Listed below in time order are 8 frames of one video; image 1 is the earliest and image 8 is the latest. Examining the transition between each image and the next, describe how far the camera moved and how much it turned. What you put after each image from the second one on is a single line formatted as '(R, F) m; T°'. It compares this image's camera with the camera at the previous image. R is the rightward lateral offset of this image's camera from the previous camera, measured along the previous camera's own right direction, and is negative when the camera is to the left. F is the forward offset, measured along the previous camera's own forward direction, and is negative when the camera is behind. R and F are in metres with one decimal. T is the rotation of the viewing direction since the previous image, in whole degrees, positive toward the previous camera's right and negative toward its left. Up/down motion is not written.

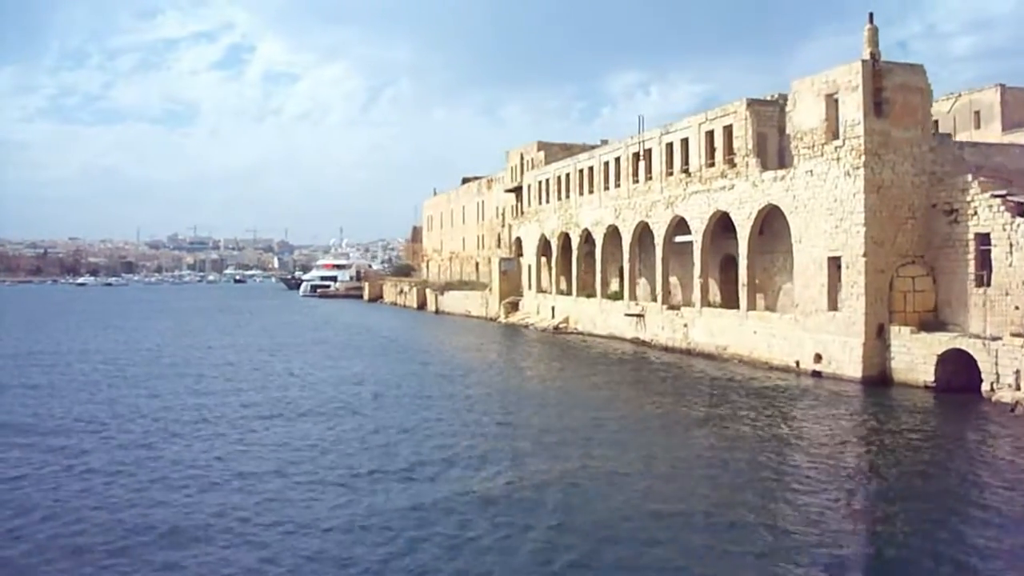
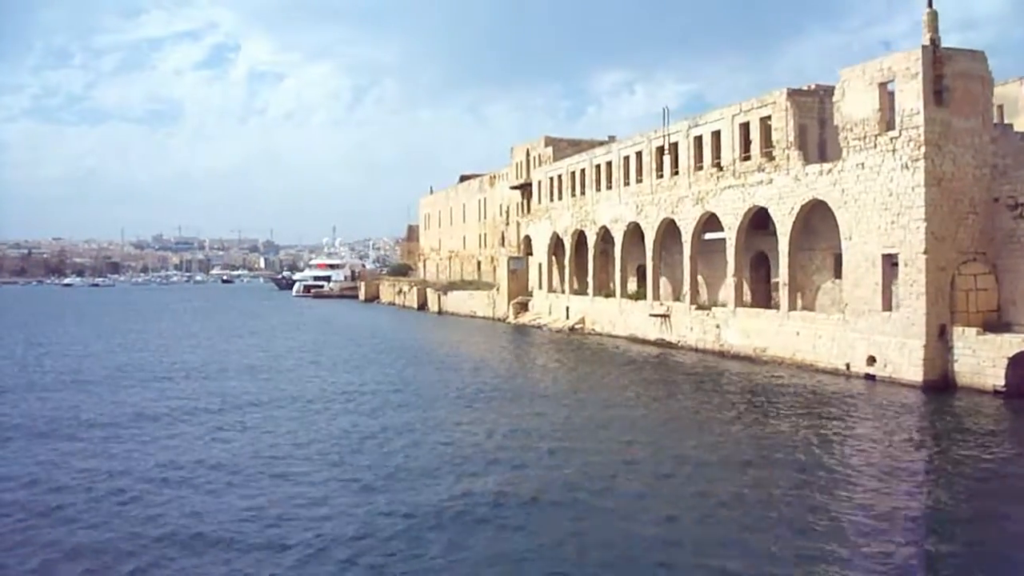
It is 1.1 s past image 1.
(-1.3, +1.4) m; +1°
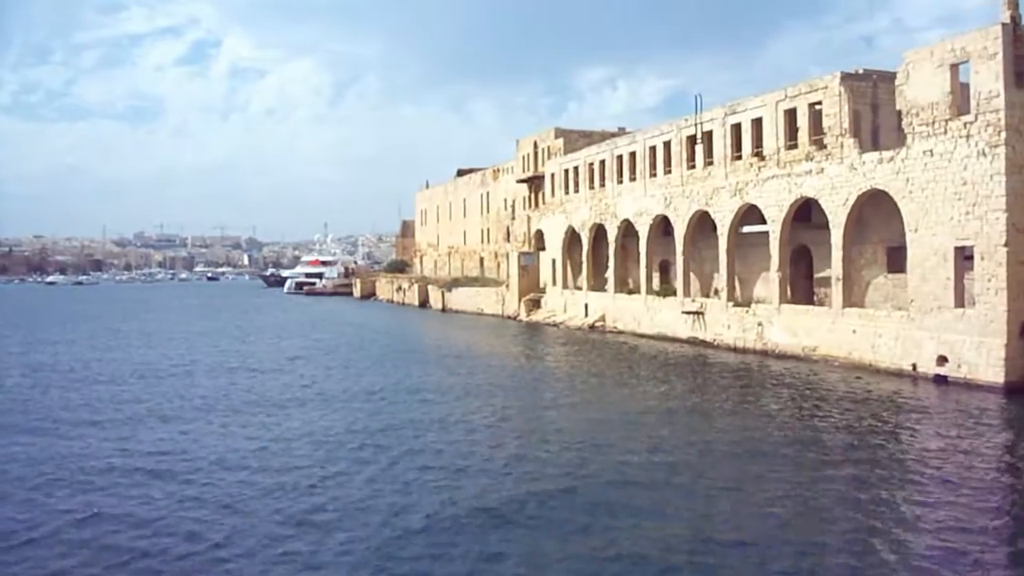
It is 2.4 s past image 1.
(-1.5, +1.6) m; +1°
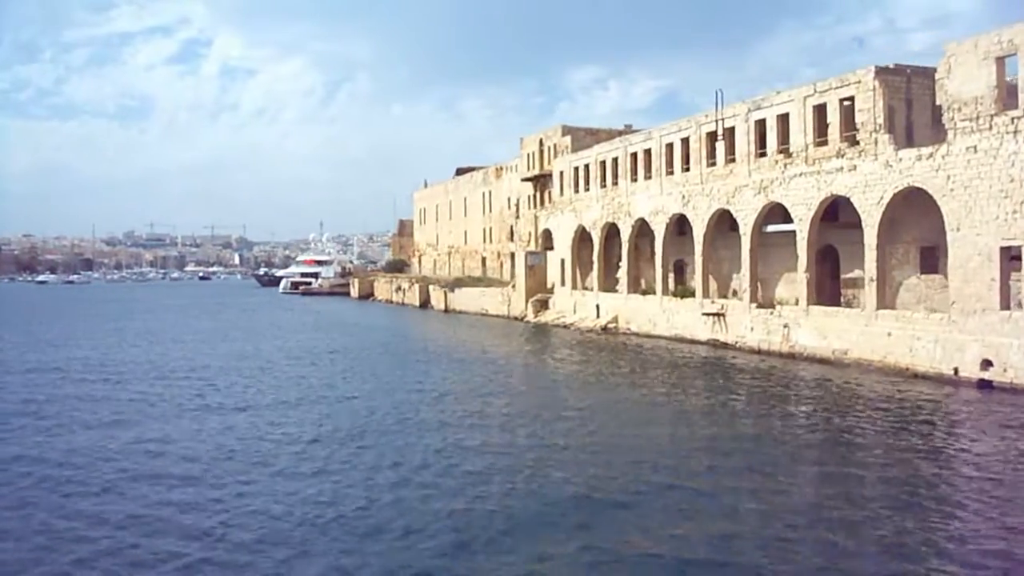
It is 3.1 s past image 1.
(-0.8, +0.9) m; +1°
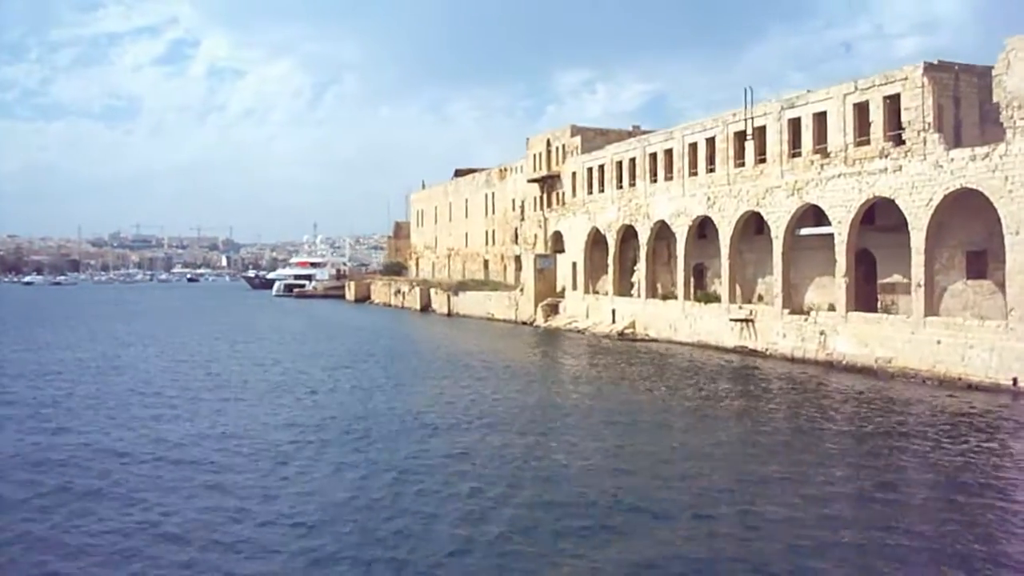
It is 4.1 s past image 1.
(-1.1, +1.2) m; +1°
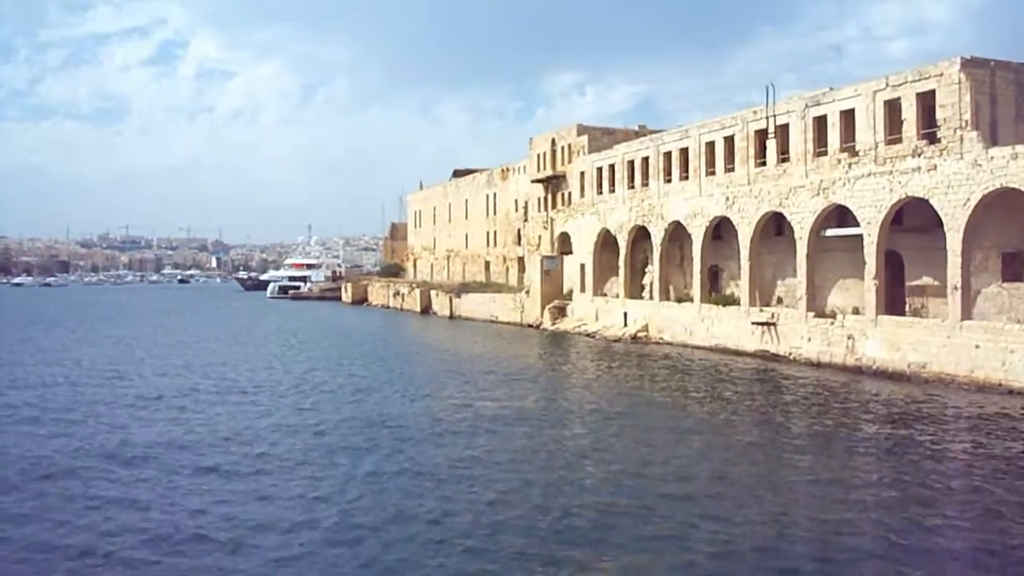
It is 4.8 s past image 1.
(-0.8, +0.8) m; +1°
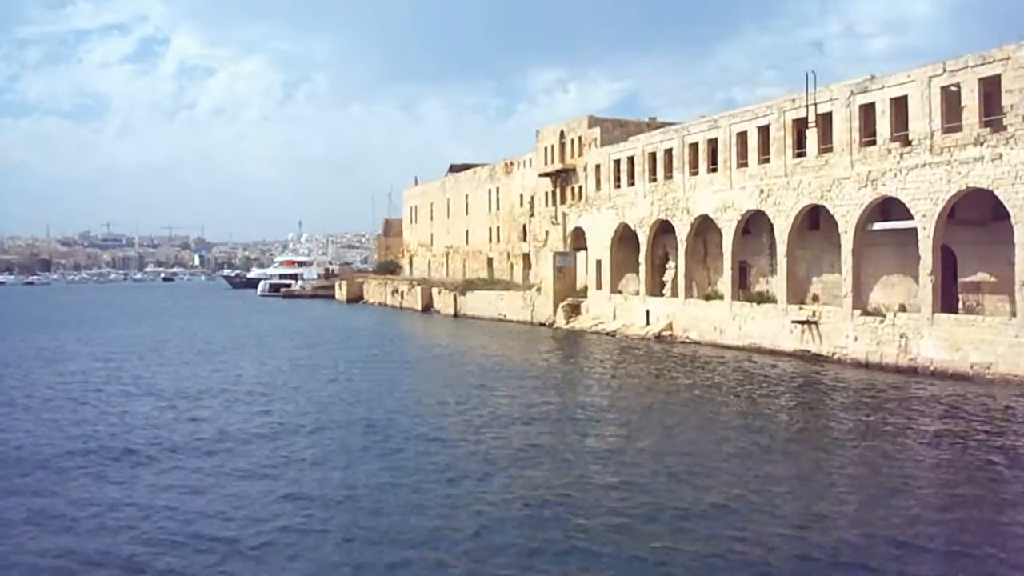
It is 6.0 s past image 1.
(-1.4, +1.4) m; +1°
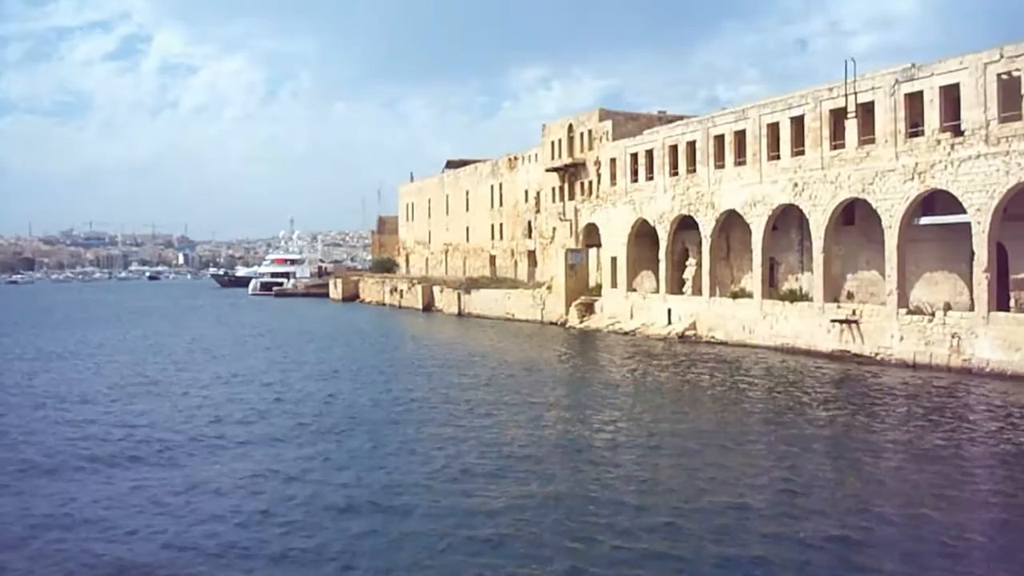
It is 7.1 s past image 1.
(-1.2, +1.3) m; +1°
